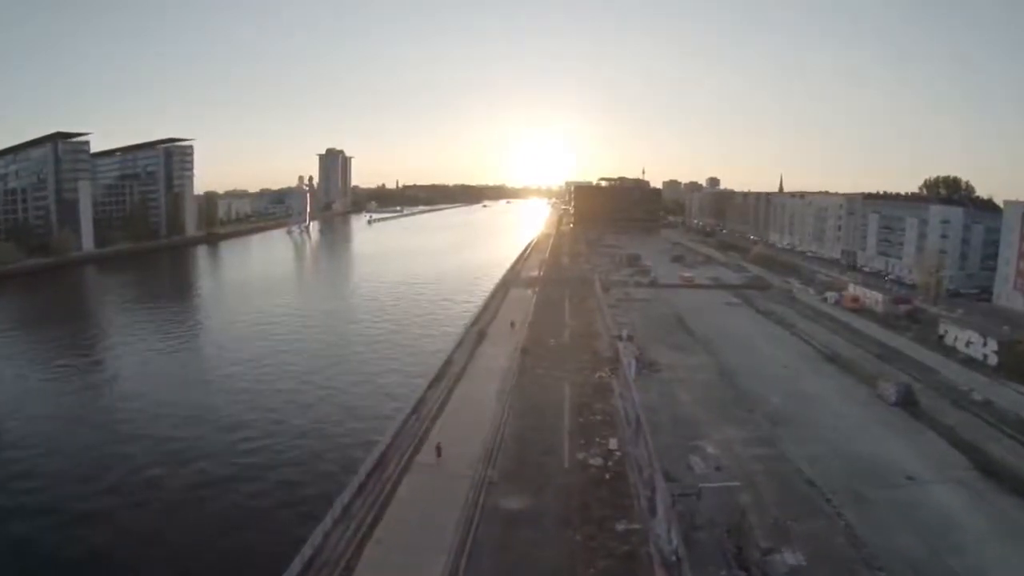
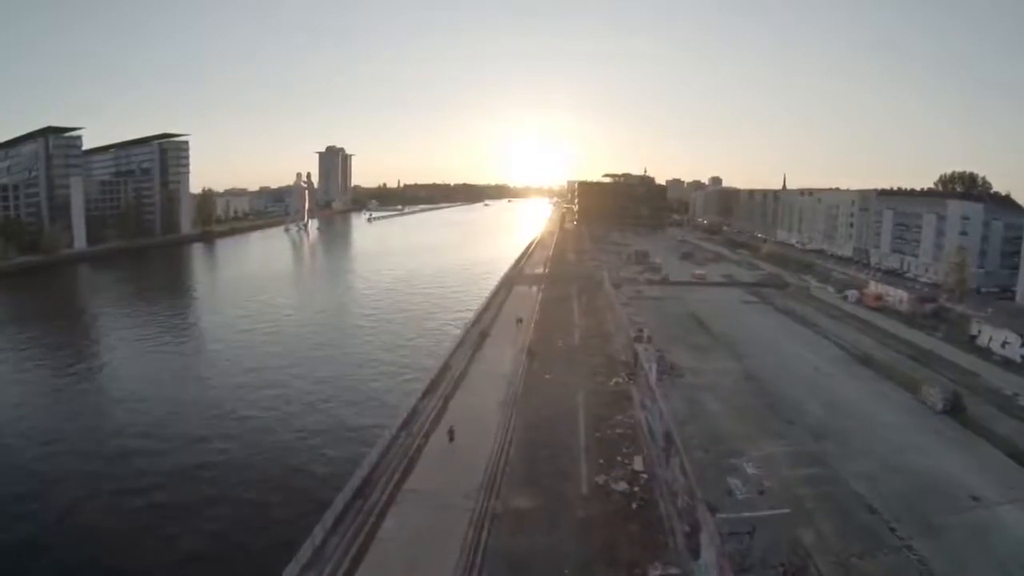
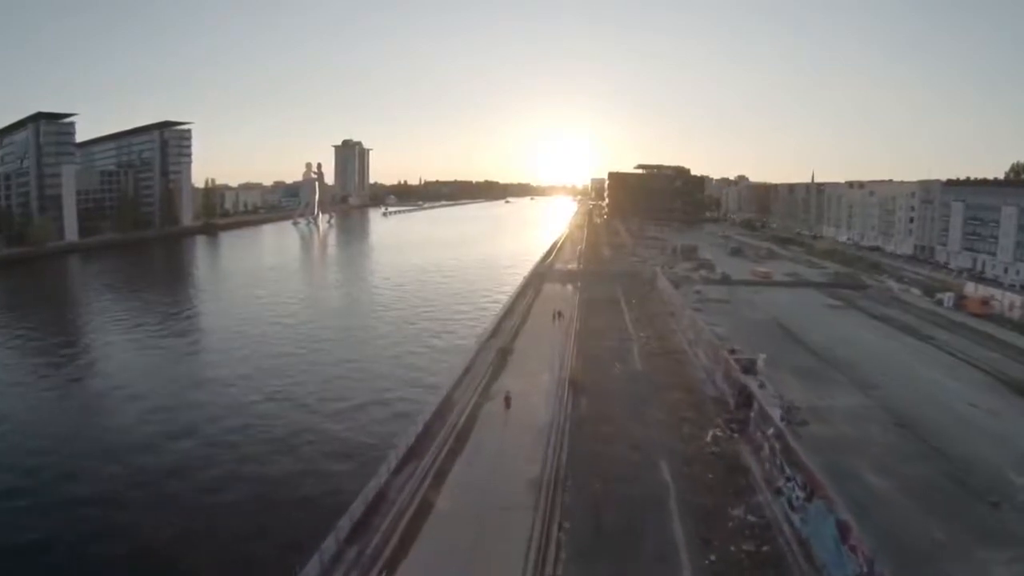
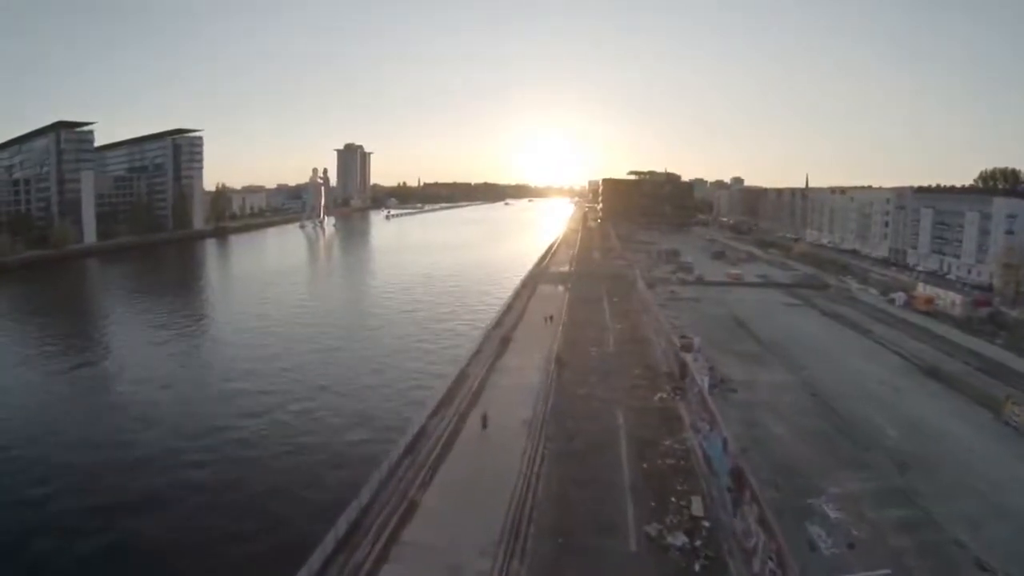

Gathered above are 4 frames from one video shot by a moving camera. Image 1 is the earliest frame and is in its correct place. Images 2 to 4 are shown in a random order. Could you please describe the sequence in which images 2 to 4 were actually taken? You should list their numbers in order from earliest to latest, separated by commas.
2, 4, 3
